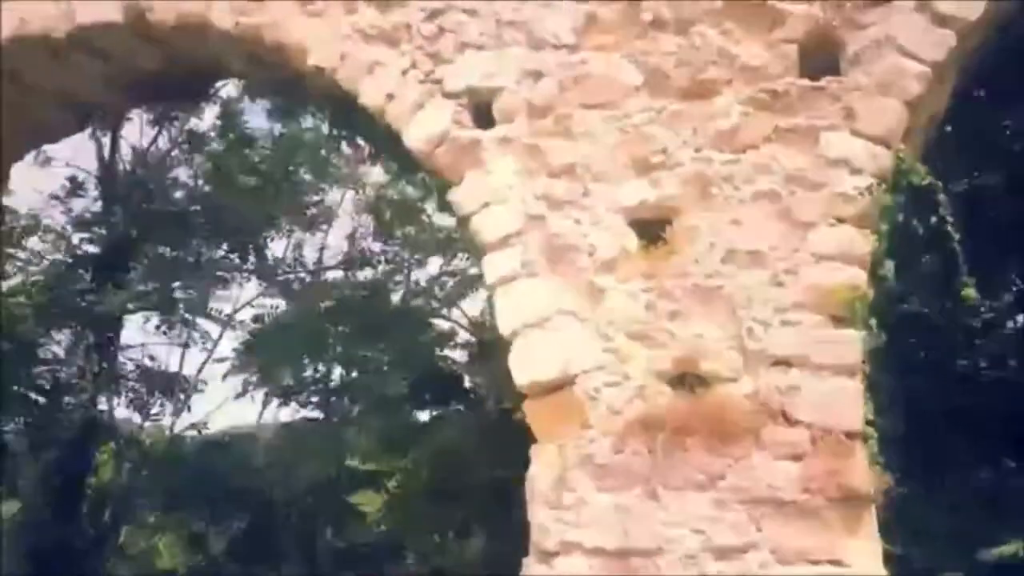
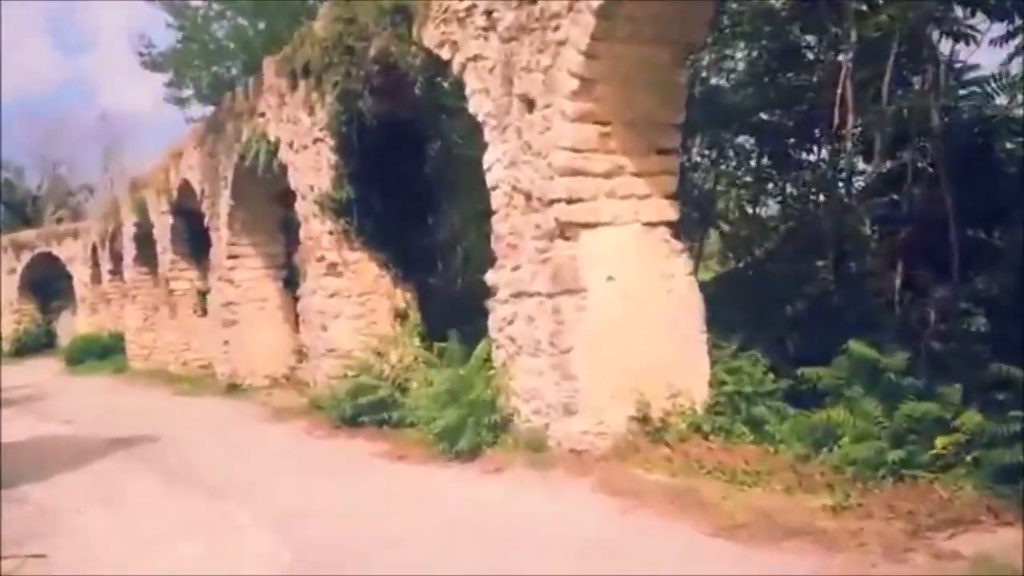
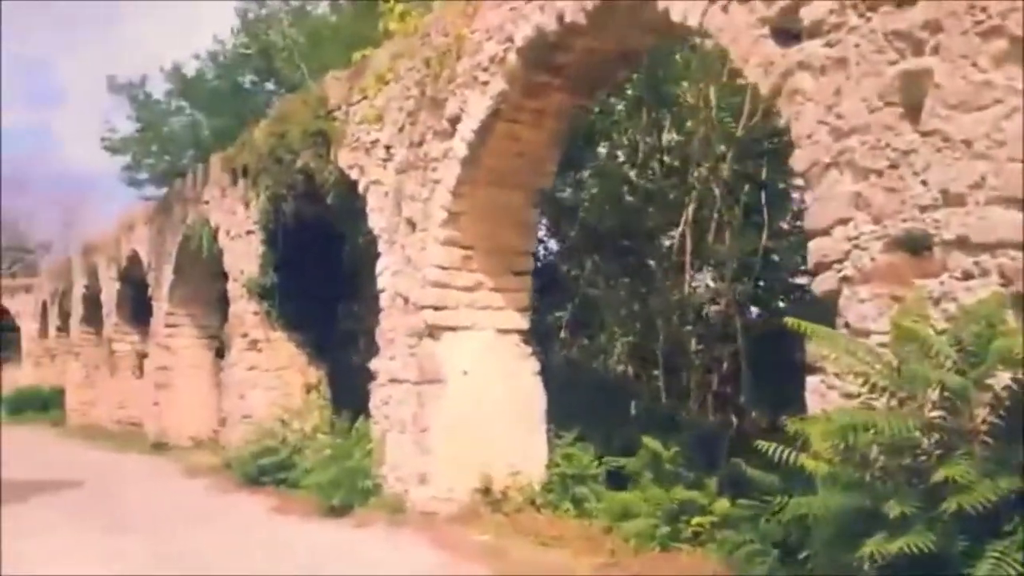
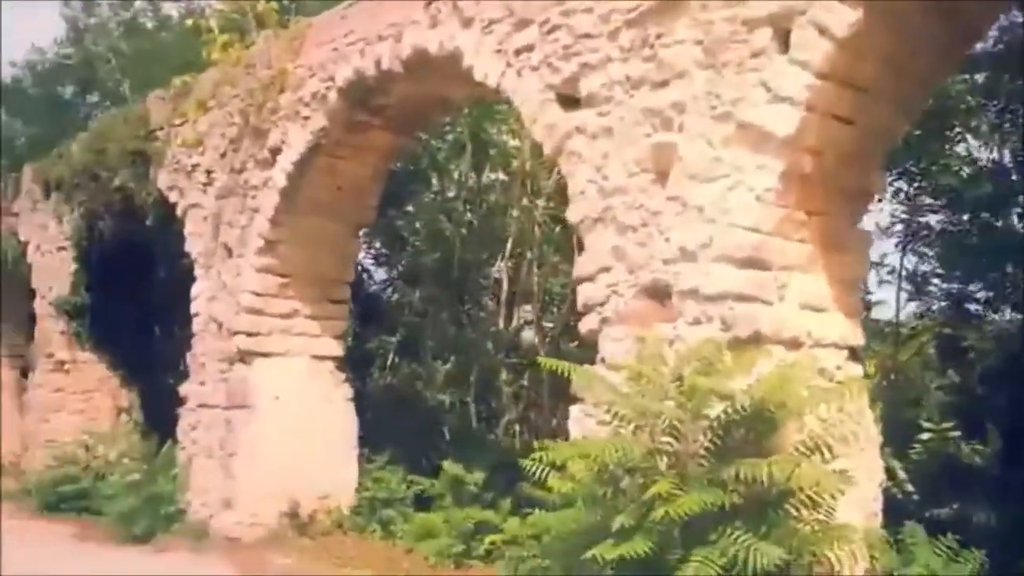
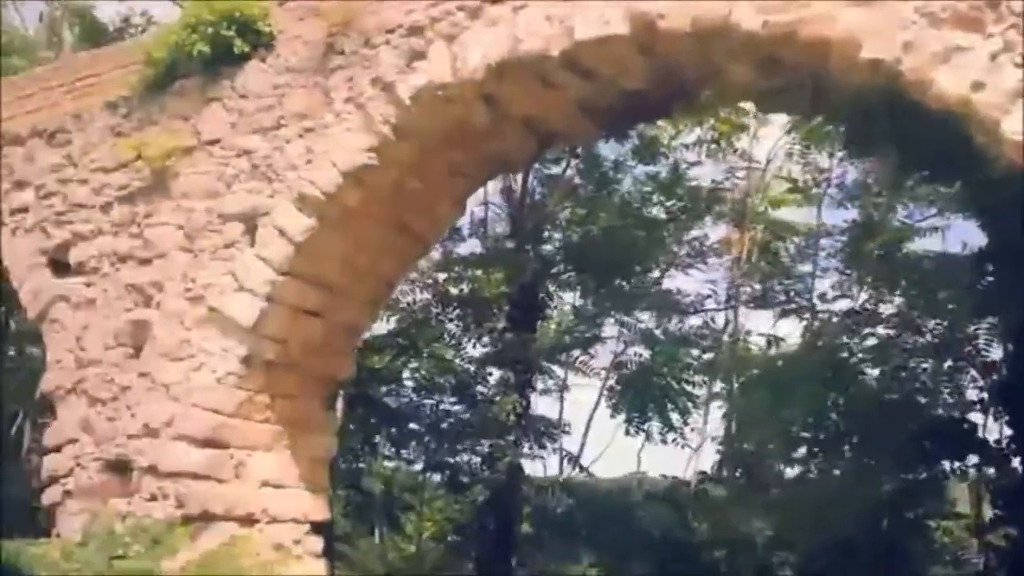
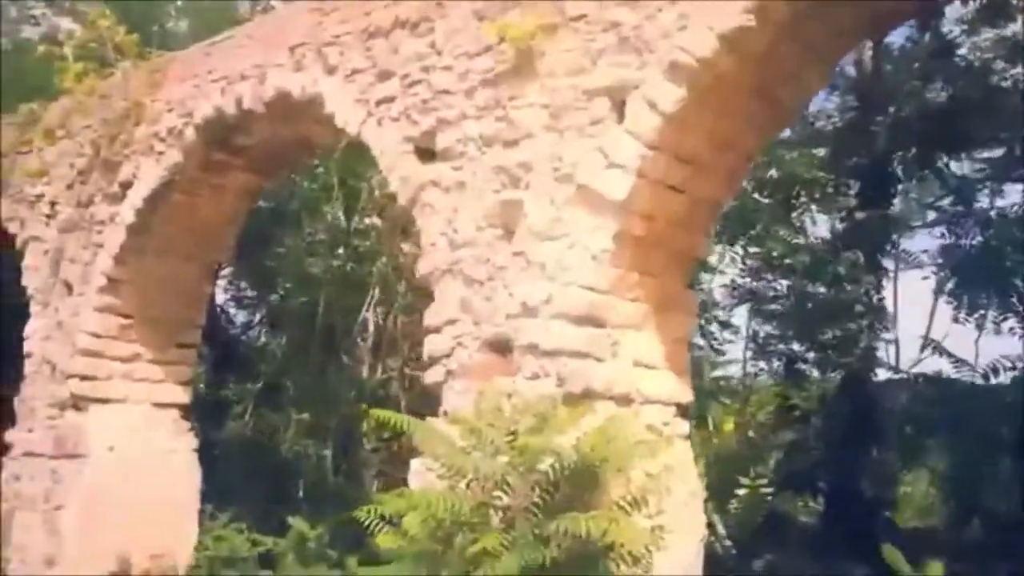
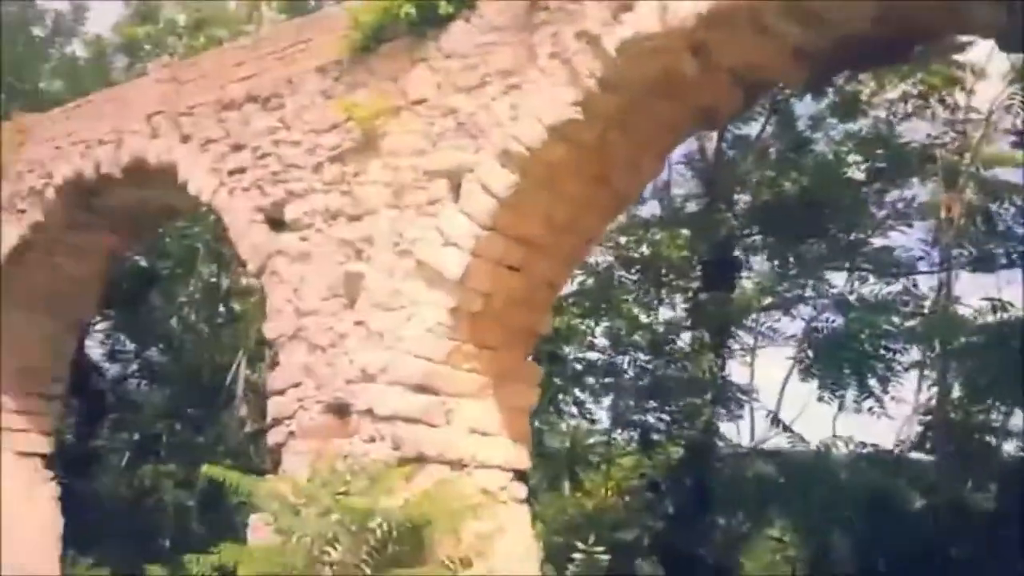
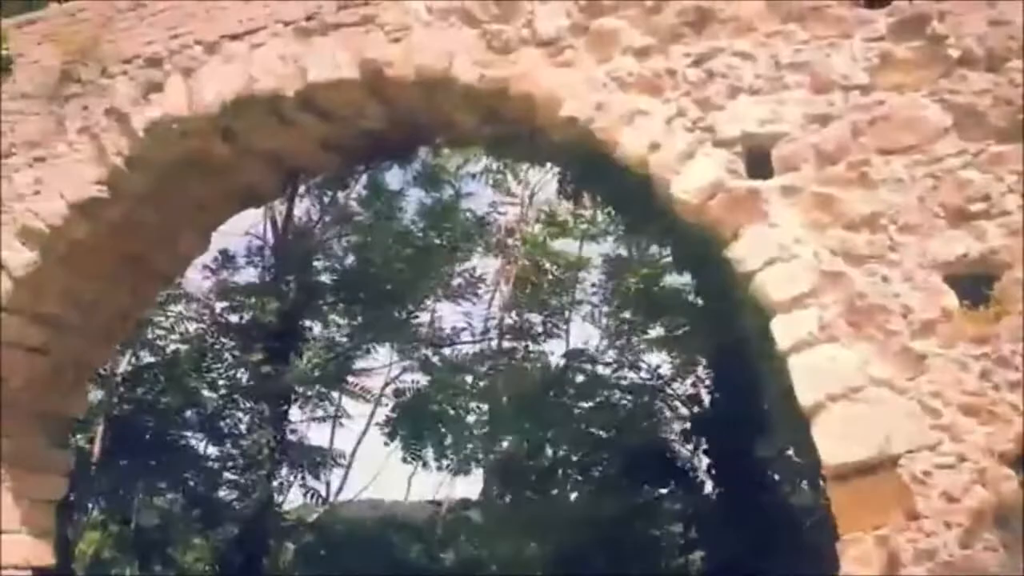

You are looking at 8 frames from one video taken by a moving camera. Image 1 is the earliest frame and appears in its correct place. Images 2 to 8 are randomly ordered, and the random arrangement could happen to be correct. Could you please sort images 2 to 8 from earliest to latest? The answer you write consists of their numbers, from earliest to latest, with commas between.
8, 5, 7, 6, 4, 3, 2
